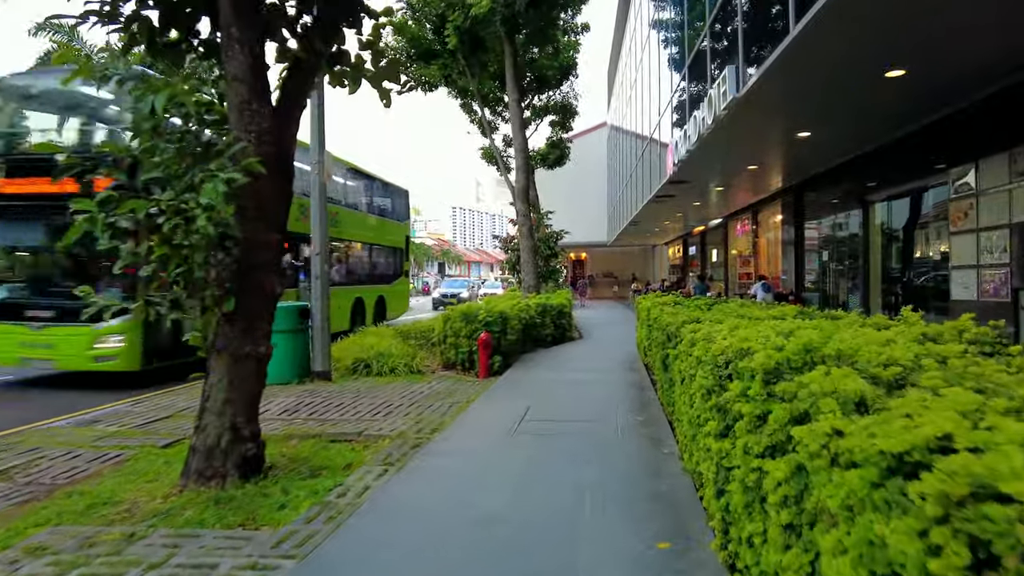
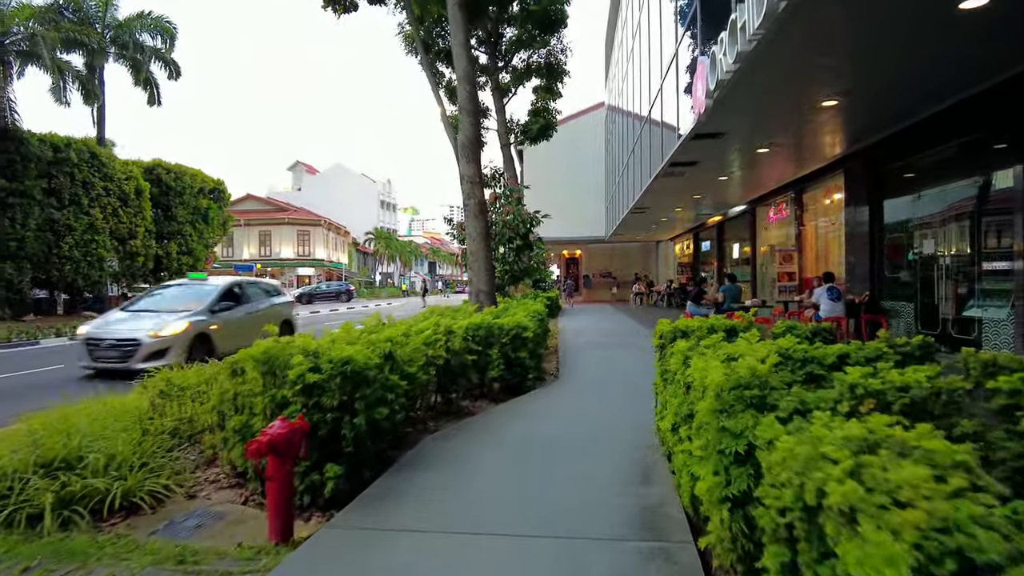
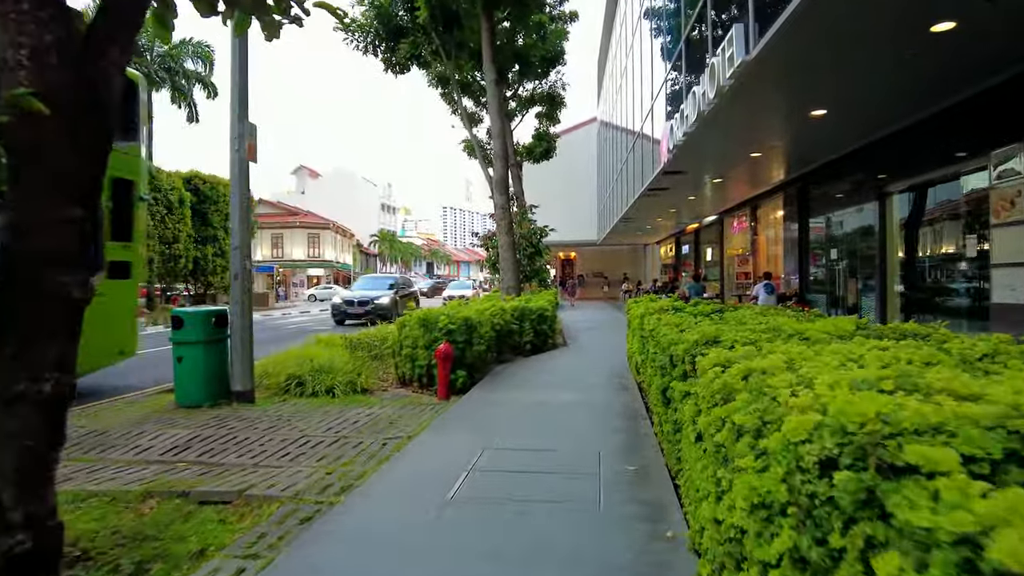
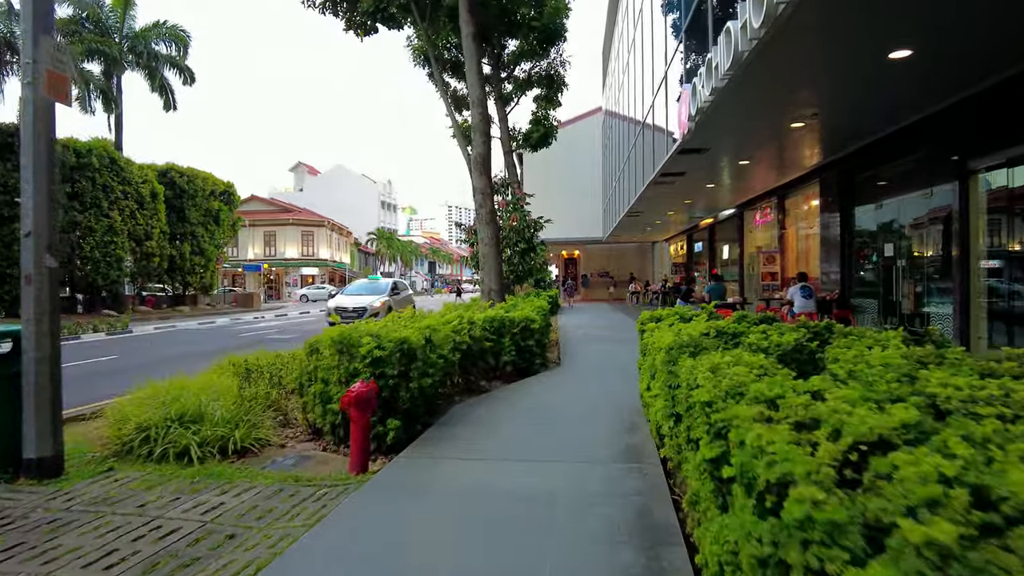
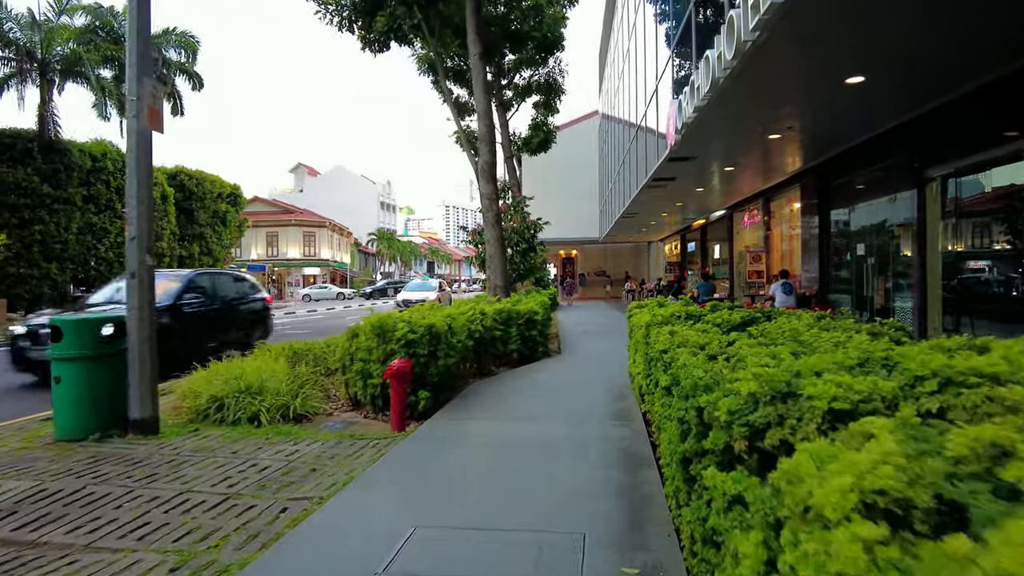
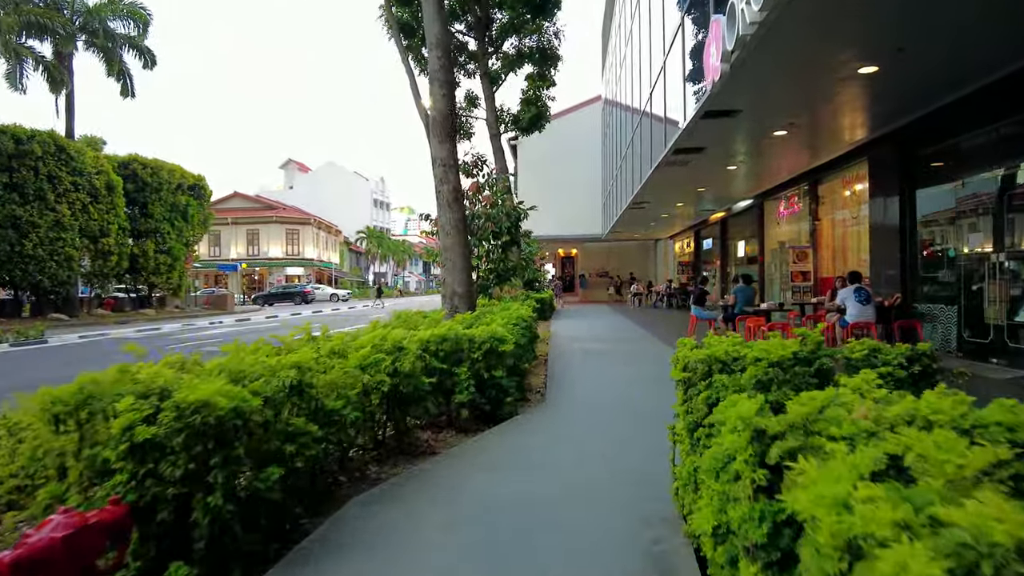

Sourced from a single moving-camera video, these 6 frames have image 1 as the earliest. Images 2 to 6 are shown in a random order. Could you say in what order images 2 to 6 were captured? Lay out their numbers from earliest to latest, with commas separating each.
3, 5, 4, 2, 6
